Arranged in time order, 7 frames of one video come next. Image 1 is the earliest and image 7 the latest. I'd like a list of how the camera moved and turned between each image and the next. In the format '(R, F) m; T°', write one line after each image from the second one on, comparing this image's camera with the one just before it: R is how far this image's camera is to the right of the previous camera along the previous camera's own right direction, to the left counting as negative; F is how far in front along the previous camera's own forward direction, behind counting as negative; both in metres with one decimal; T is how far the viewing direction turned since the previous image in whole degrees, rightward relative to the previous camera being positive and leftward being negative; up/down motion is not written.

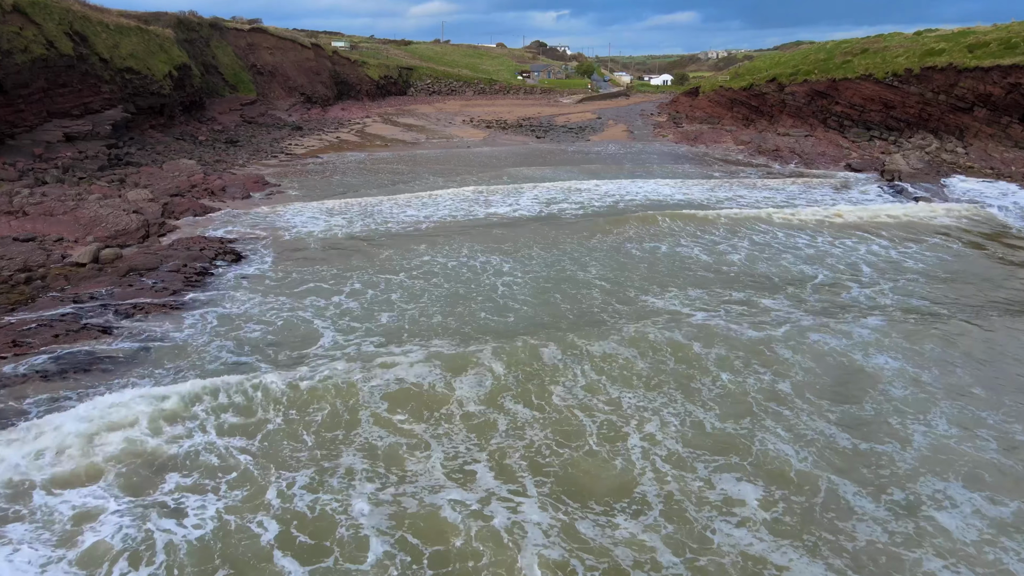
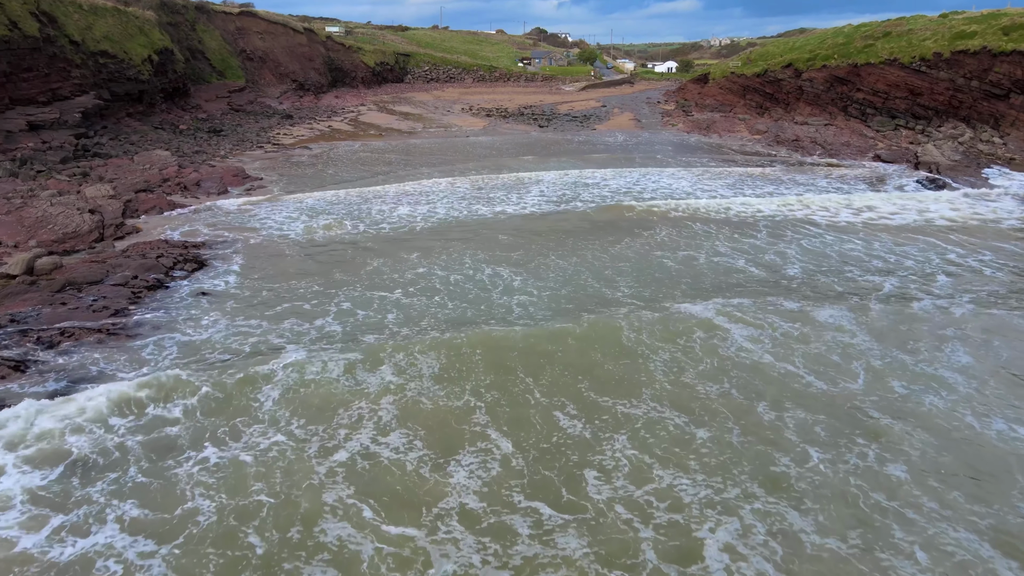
(-0.1, +1.5) m; 0°
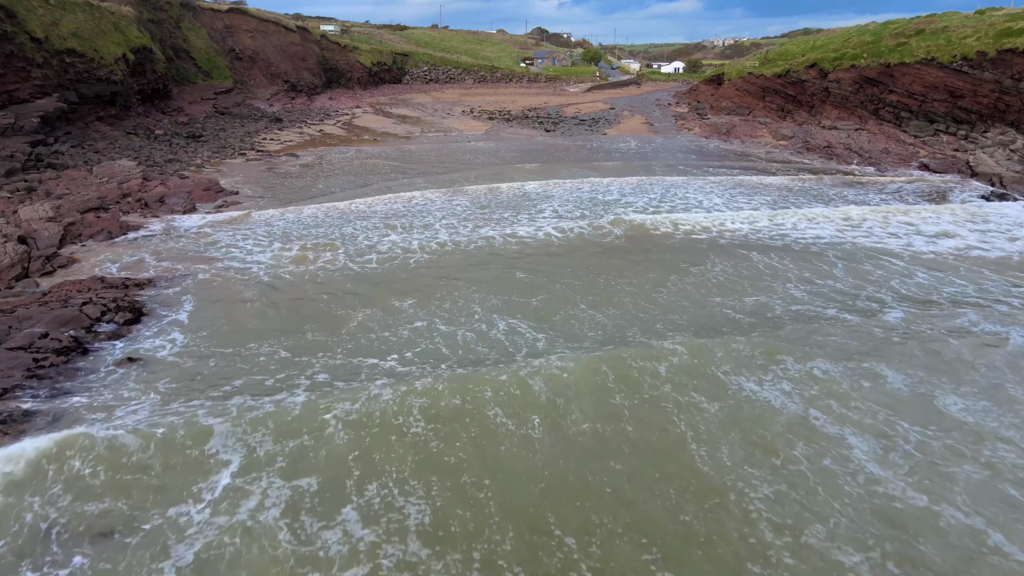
(-0.2, +2.0) m; 0°
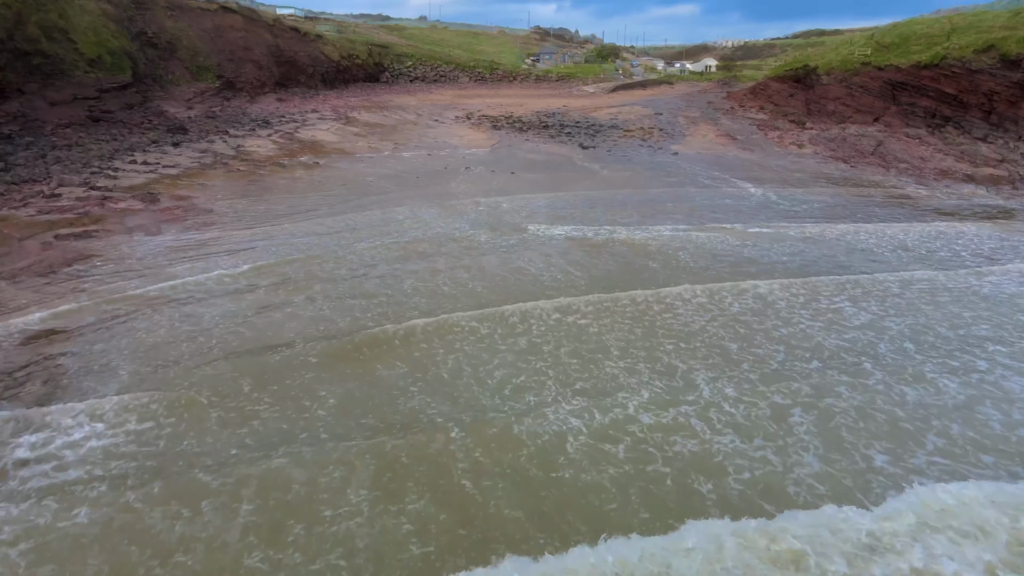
(-0.1, +1.6) m; 0°
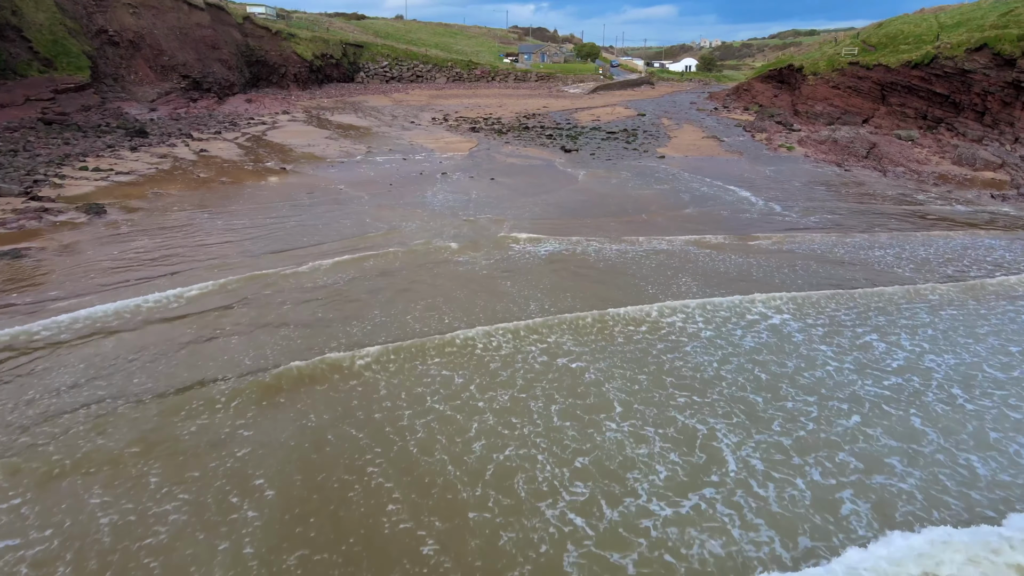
(0.0, +1.3) m; +2°
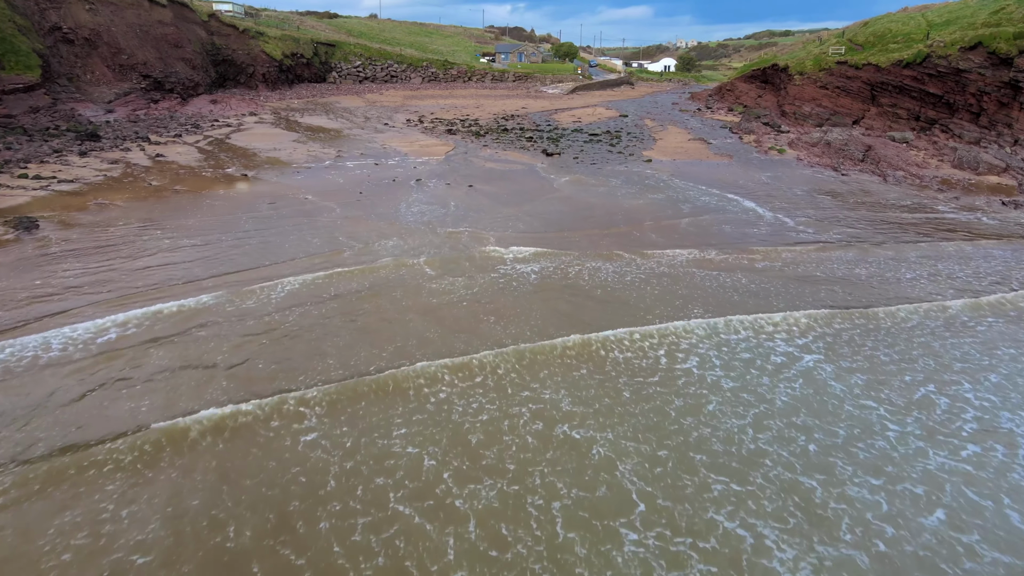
(-0.1, +1.5) m; +2°
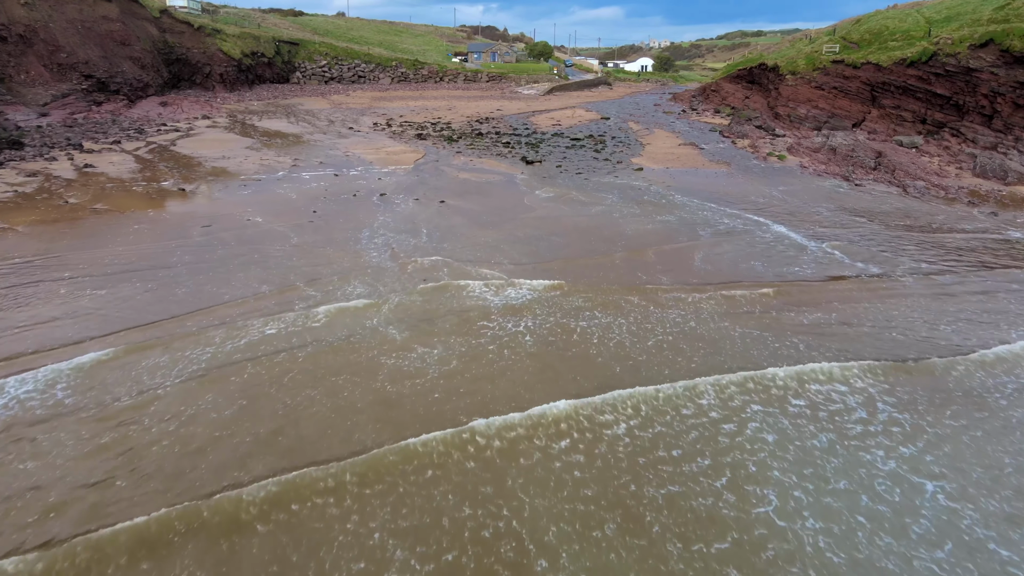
(-0.1, +2.5) m; +2°
